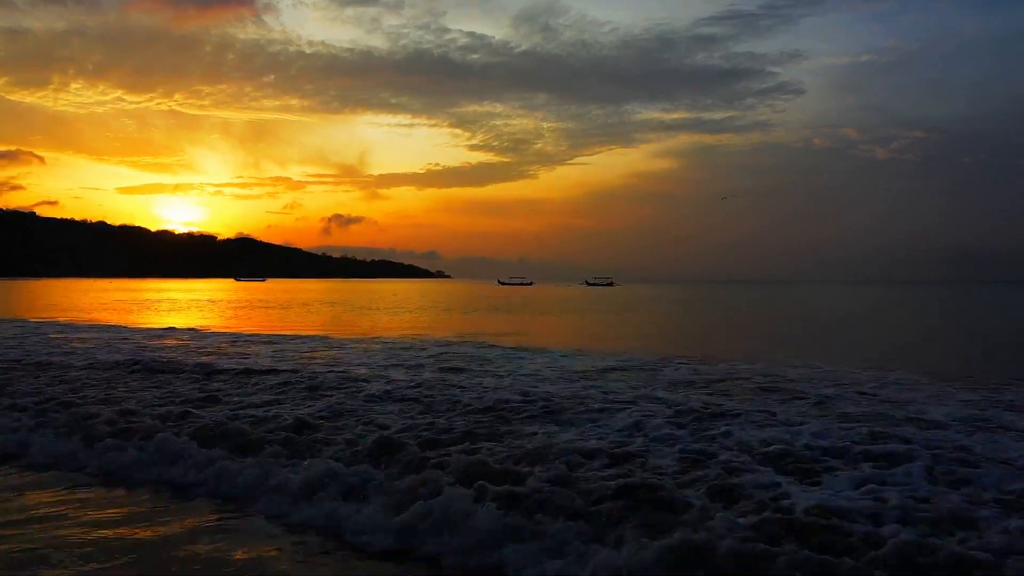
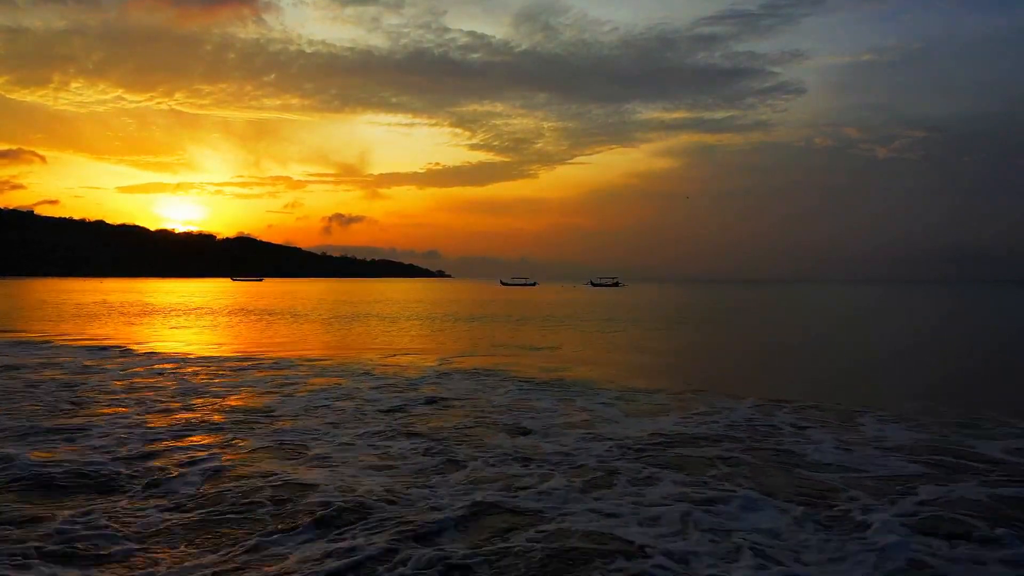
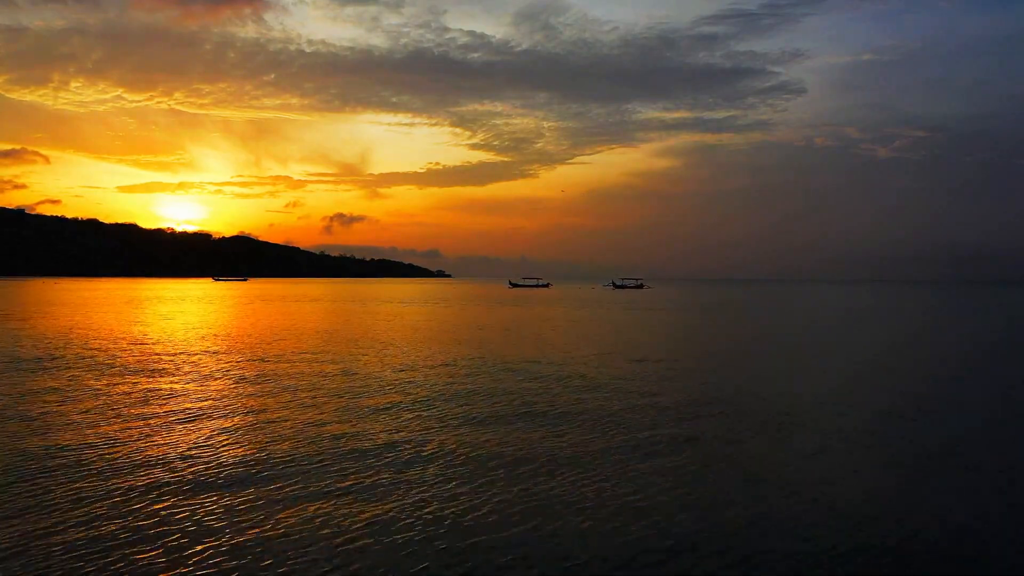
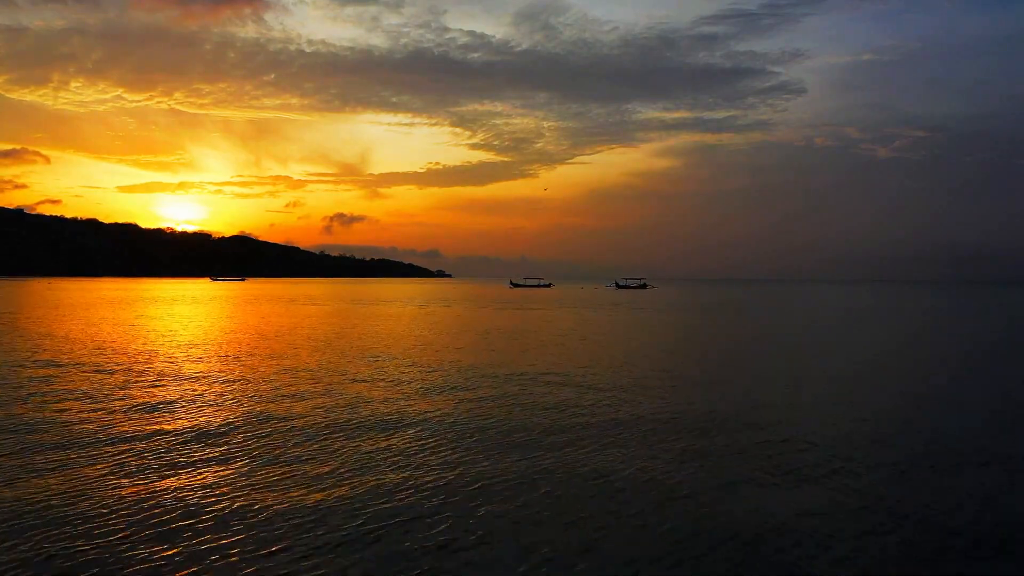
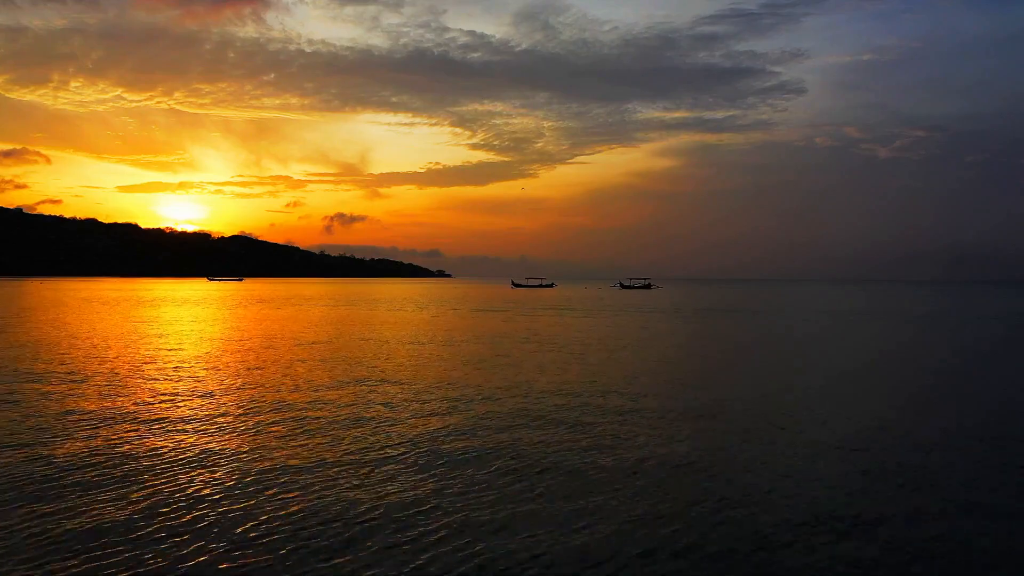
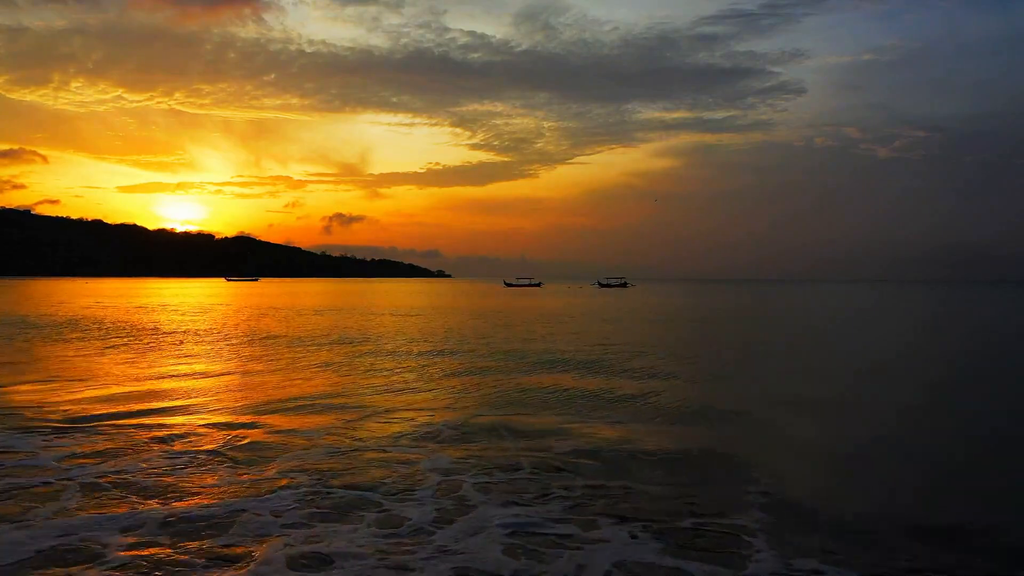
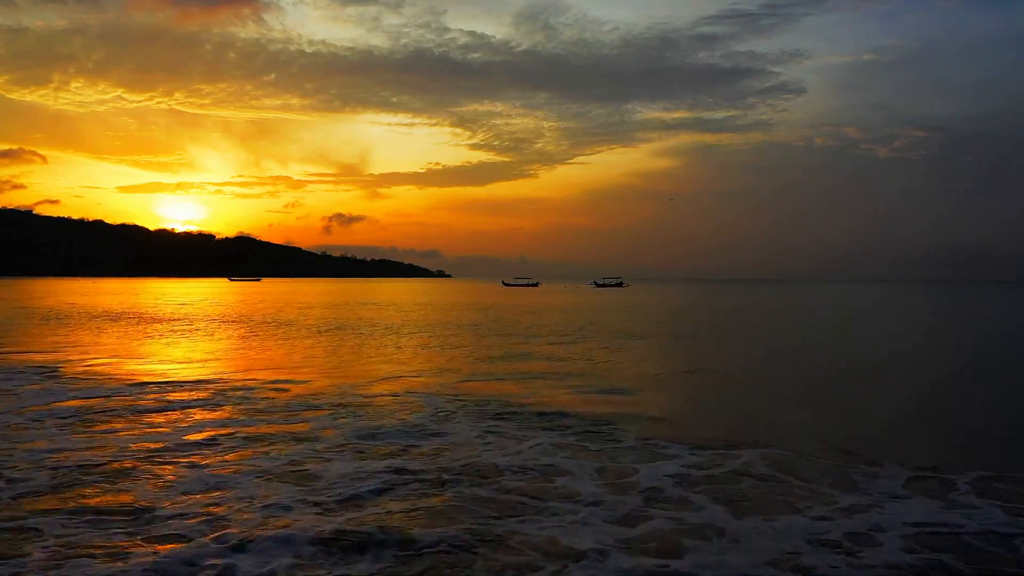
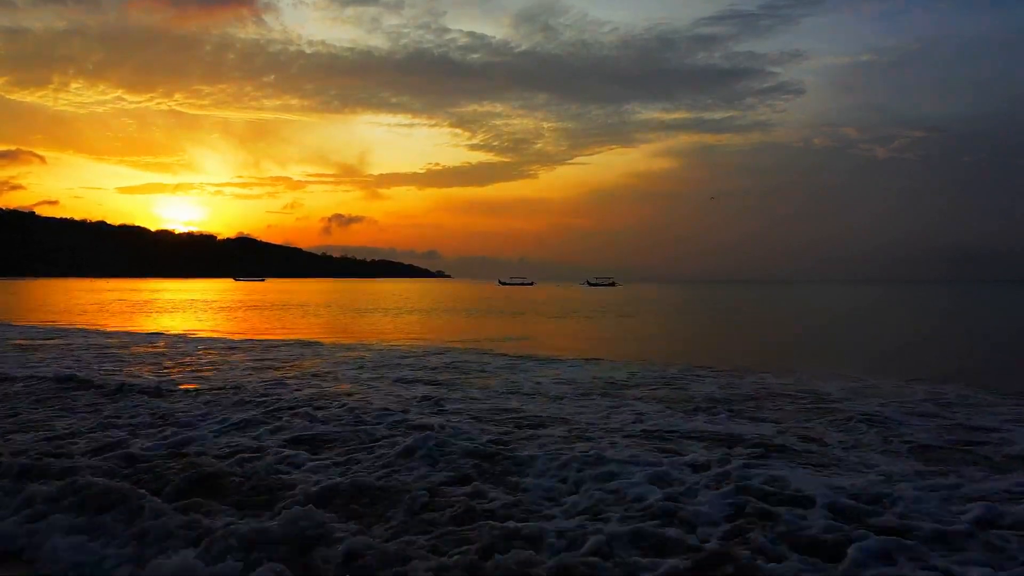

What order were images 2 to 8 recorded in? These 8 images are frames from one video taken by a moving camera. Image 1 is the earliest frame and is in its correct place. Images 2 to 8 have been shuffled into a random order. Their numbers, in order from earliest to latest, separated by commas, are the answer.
8, 2, 7, 6, 3, 4, 5
